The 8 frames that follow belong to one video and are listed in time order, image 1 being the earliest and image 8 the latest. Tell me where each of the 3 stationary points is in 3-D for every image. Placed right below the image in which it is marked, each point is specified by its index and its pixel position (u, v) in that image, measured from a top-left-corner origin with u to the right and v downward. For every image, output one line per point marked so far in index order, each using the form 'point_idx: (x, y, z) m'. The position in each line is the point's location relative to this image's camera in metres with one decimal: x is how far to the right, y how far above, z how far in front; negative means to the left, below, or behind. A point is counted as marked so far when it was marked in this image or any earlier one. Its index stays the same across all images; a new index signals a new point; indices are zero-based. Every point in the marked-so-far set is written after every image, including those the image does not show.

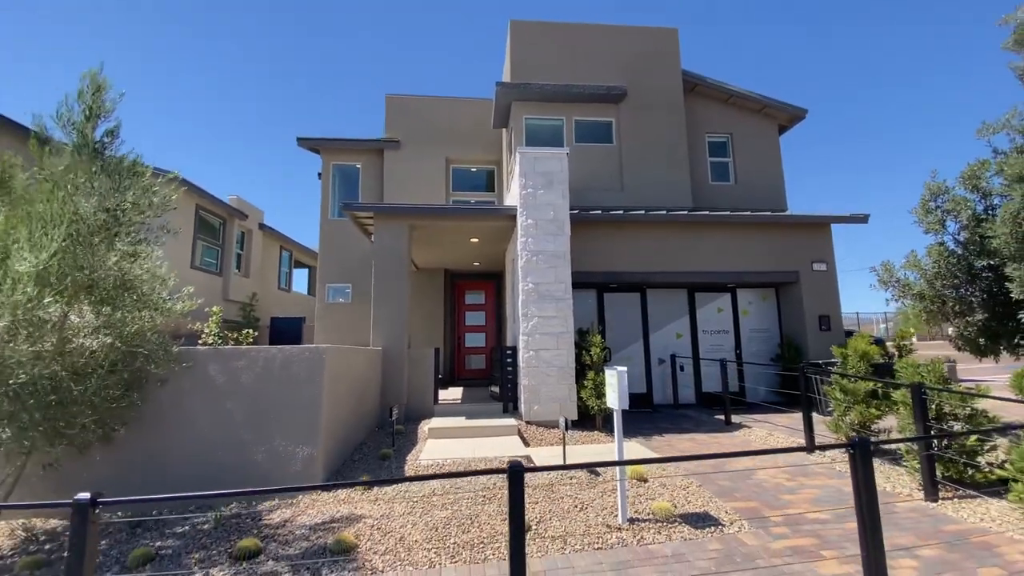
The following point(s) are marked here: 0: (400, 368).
0: (-1.9, -1.4, +8.3) m
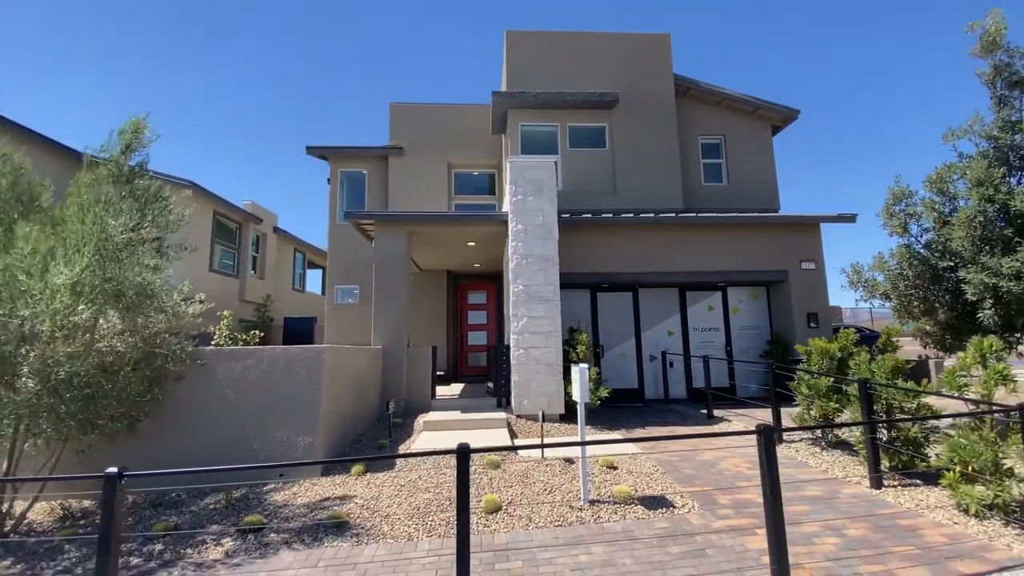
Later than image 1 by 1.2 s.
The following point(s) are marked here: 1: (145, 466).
0: (-2.0, -1.4, +8.9) m
1: (-4.4, -2.2, +5.8) m
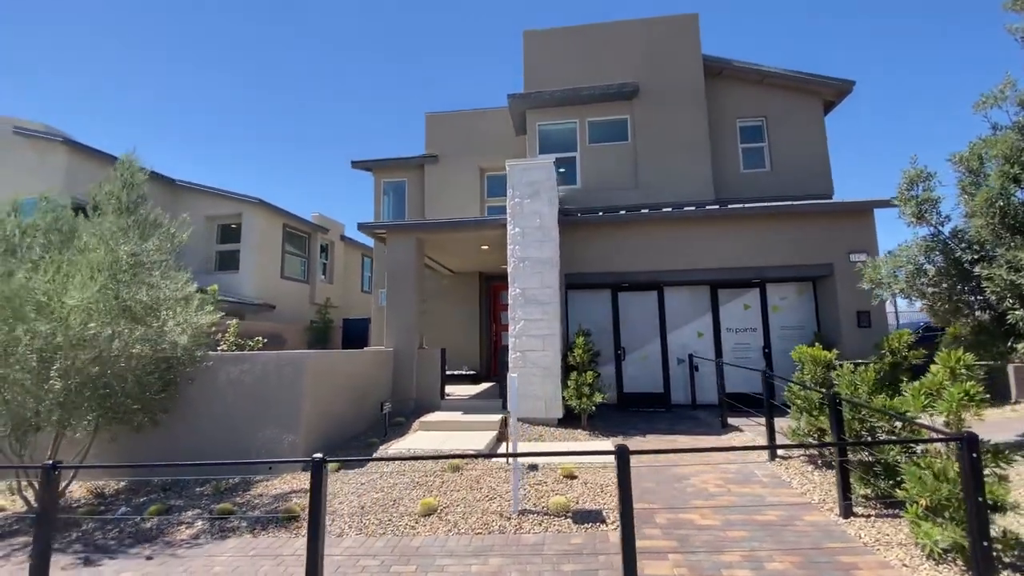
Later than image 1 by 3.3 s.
0: (-2.0, -1.5, +9.3) m
1: (-4.9, -2.4, +6.7) m
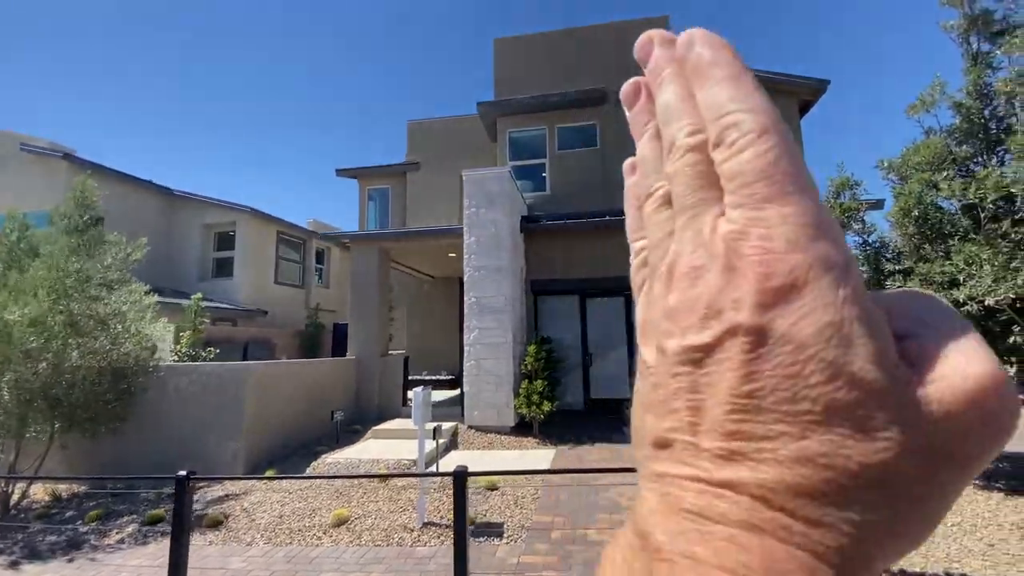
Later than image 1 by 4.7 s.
0: (-2.8, -1.7, +9.5) m
1: (-5.8, -2.6, +7.1) m
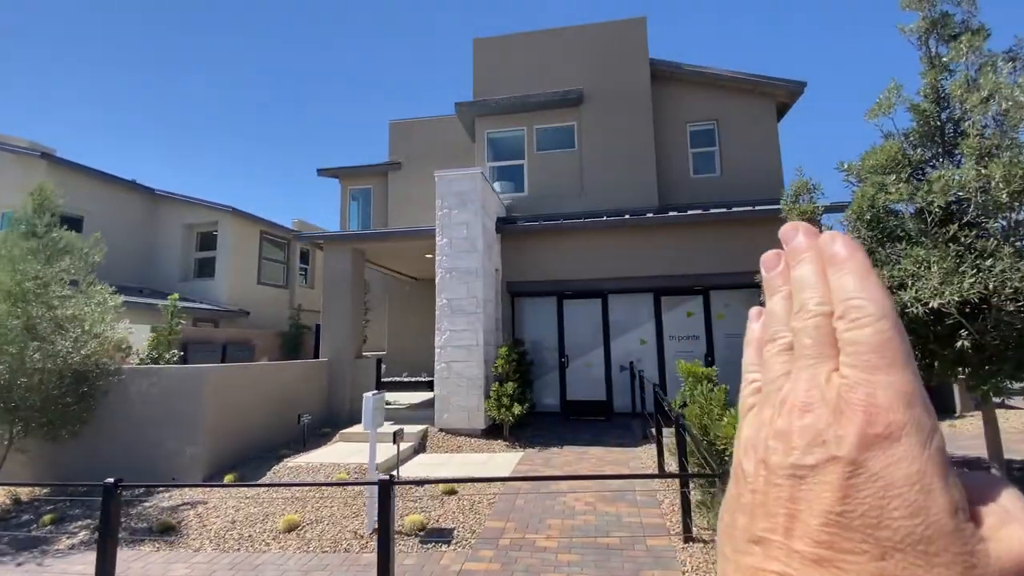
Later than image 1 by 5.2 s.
0: (-3.3, -1.8, +9.4) m
1: (-6.3, -2.6, +7.0) m
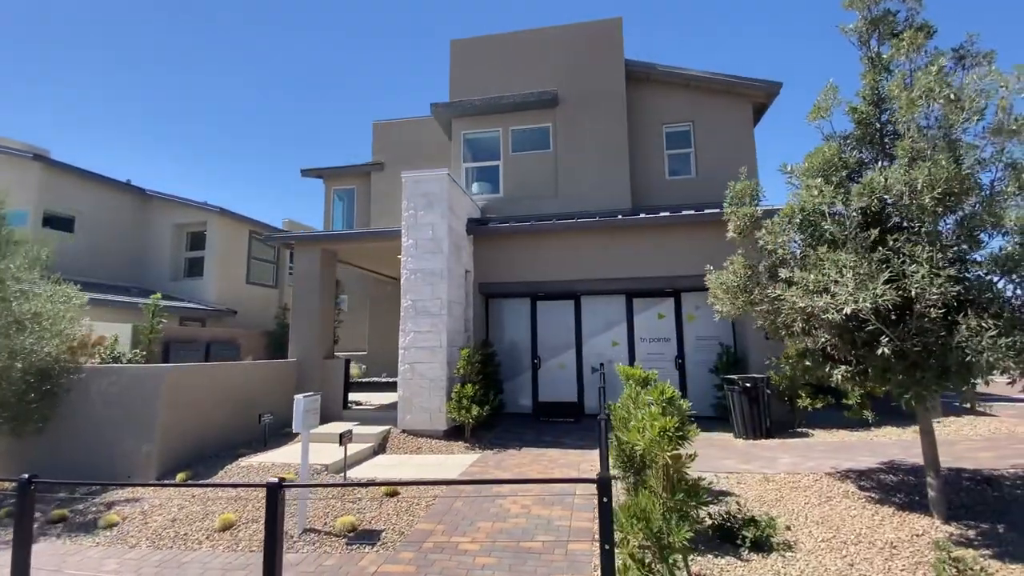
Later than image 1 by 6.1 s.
0: (-4.0, -1.8, +9.5) m
1: (-7.0, -2.6, +7.1) m
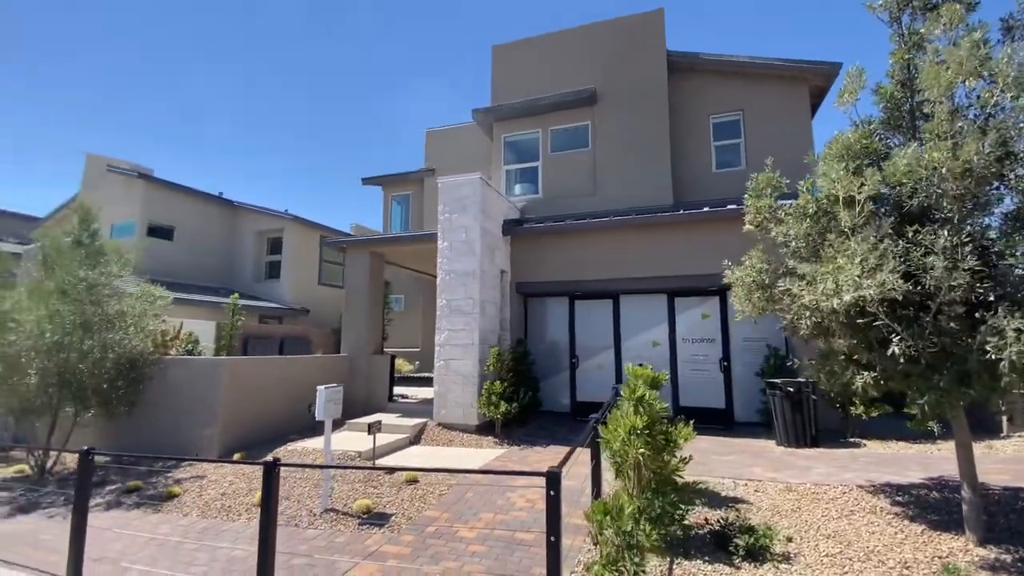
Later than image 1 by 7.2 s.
0: (-3.2, -1.8, +10.2) m
1: (-6.6, -2.6, +8.3) m
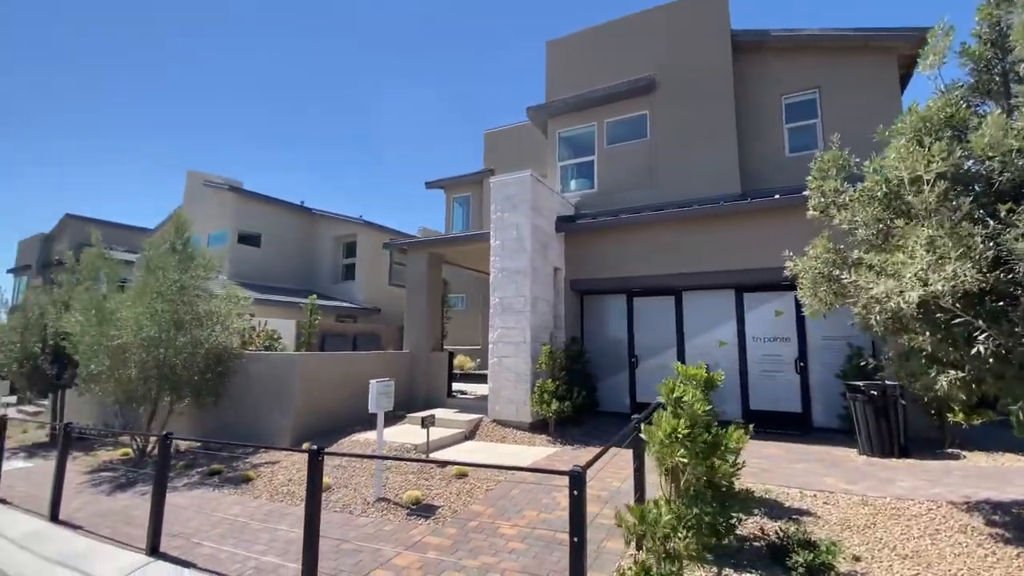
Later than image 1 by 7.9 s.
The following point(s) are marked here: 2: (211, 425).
0: (-2.0, -1.8, +10.6) m
1: (-5.6, -2.6, +9.2) m
2: (-5.8, -2.7, +9.3) m
